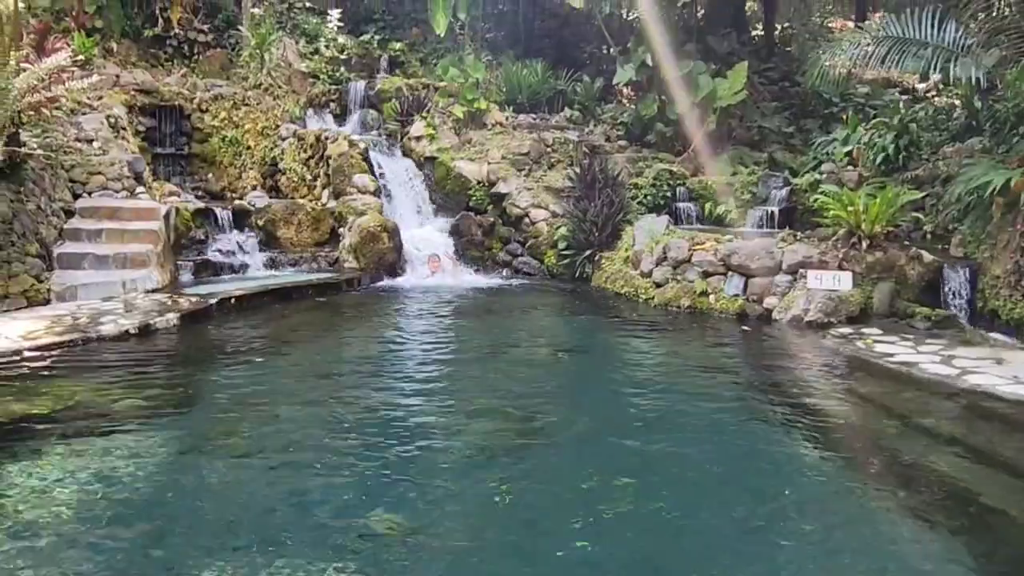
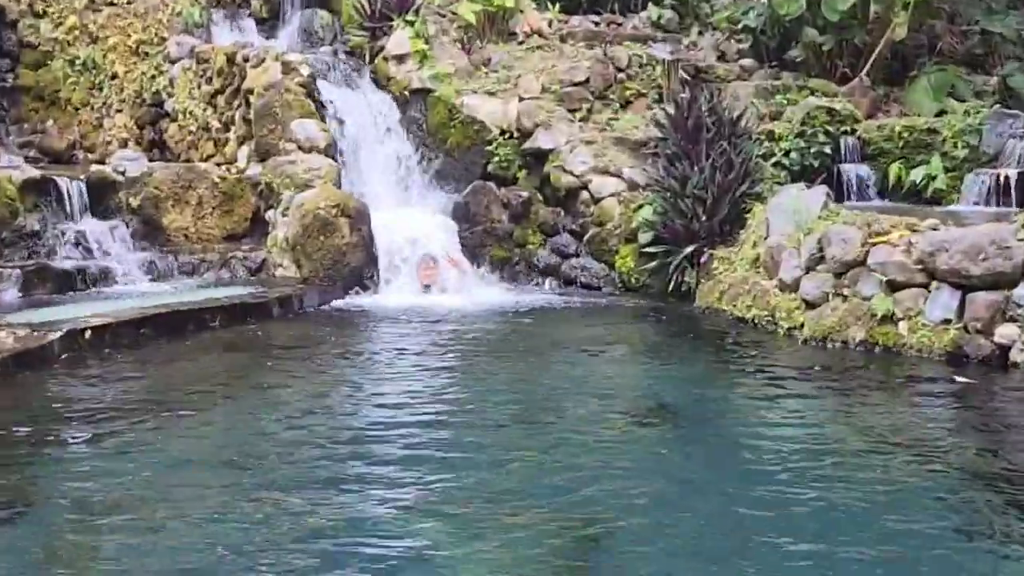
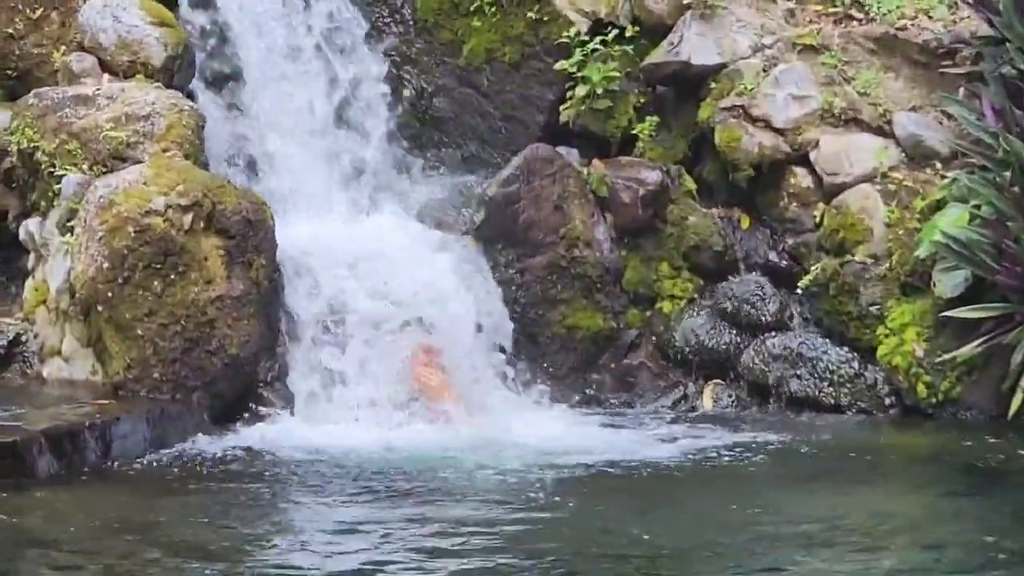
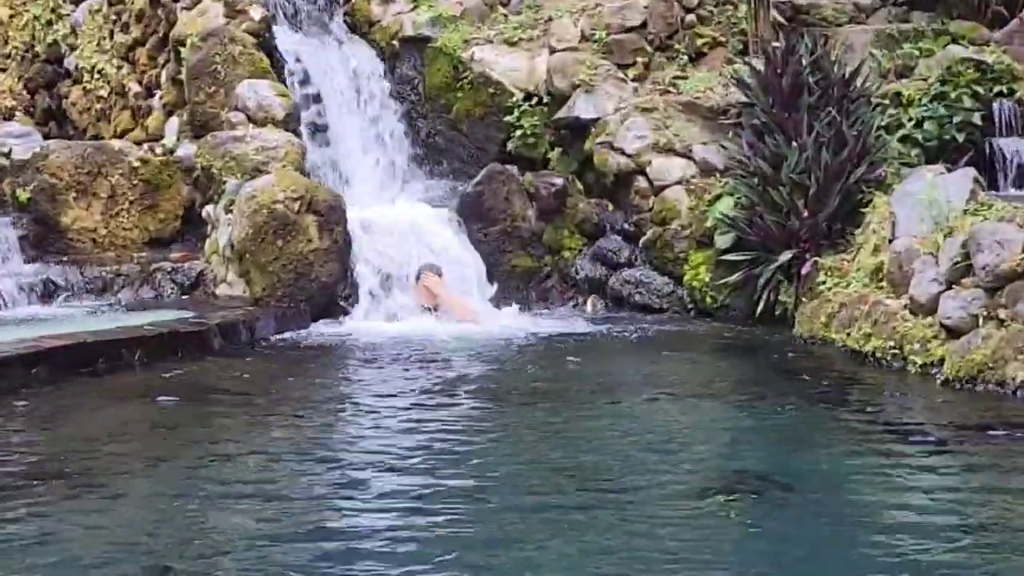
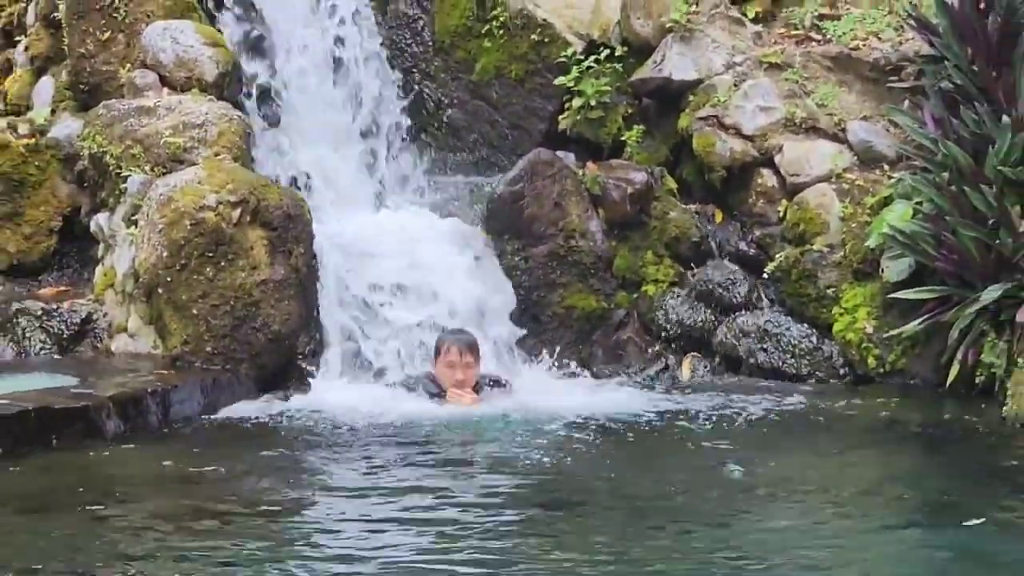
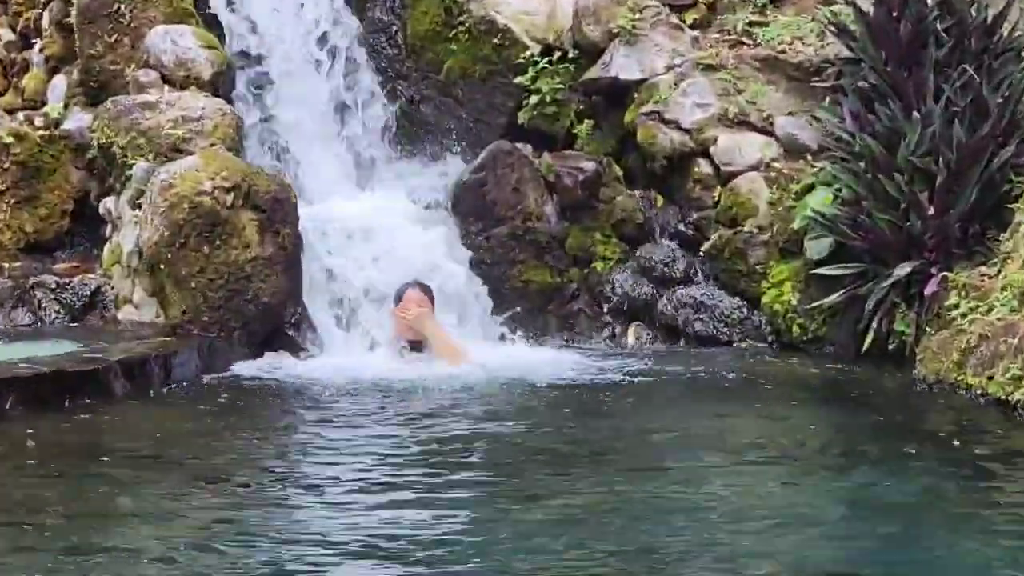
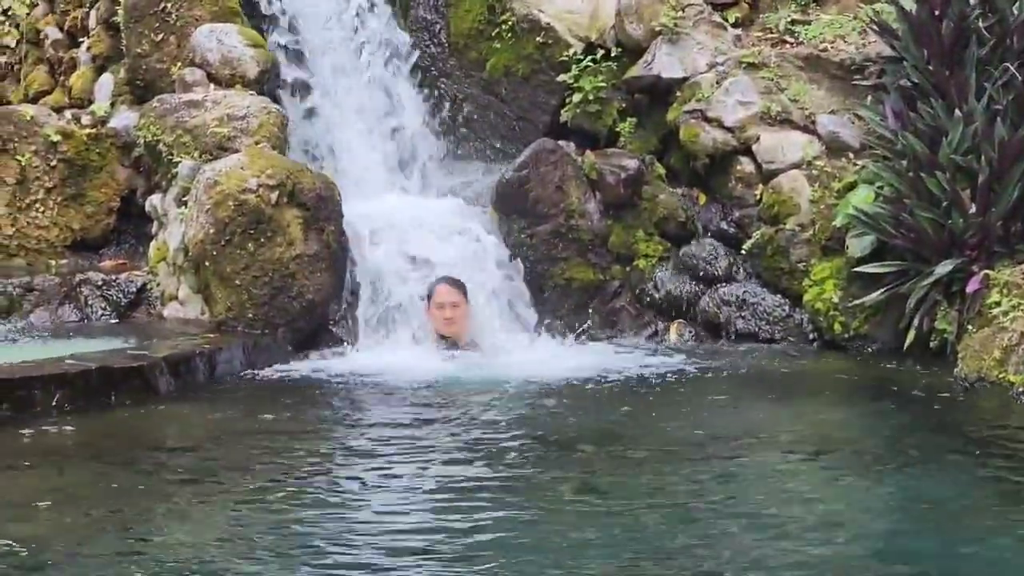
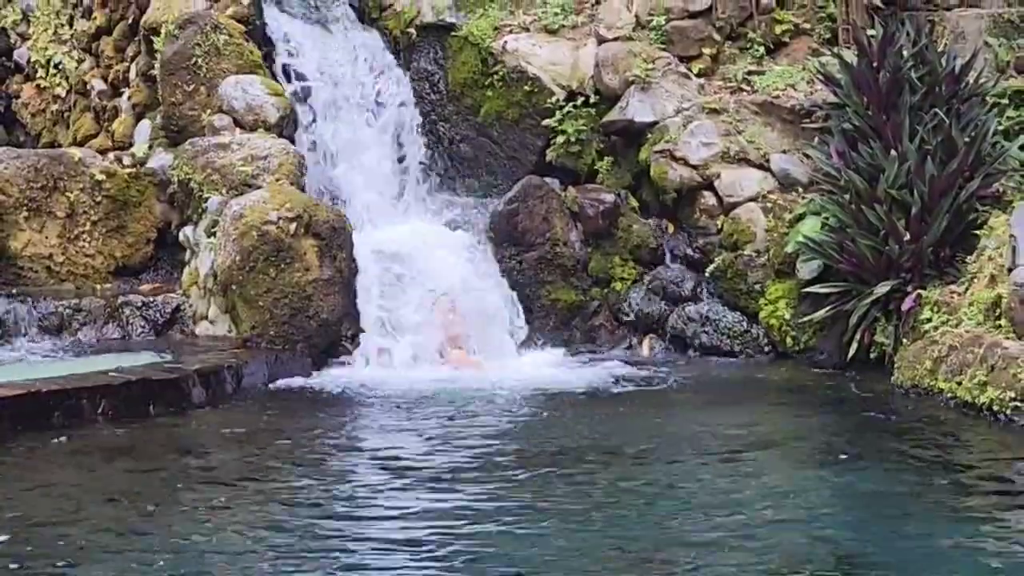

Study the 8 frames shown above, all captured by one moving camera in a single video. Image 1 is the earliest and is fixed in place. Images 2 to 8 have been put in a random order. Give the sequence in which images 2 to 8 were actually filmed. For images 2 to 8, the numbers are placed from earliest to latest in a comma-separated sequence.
2, 4, 6, 7, 8, 3, 5
